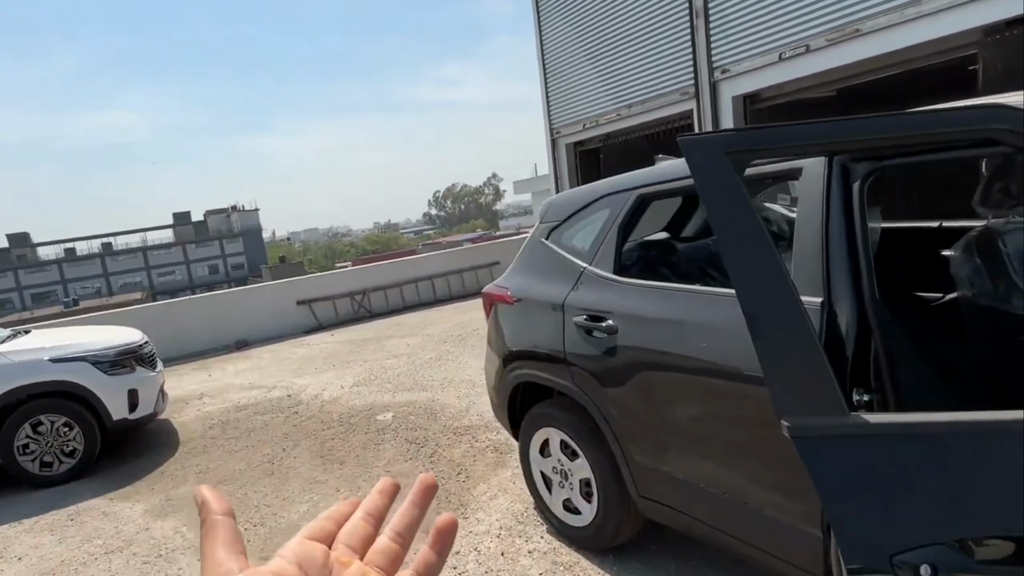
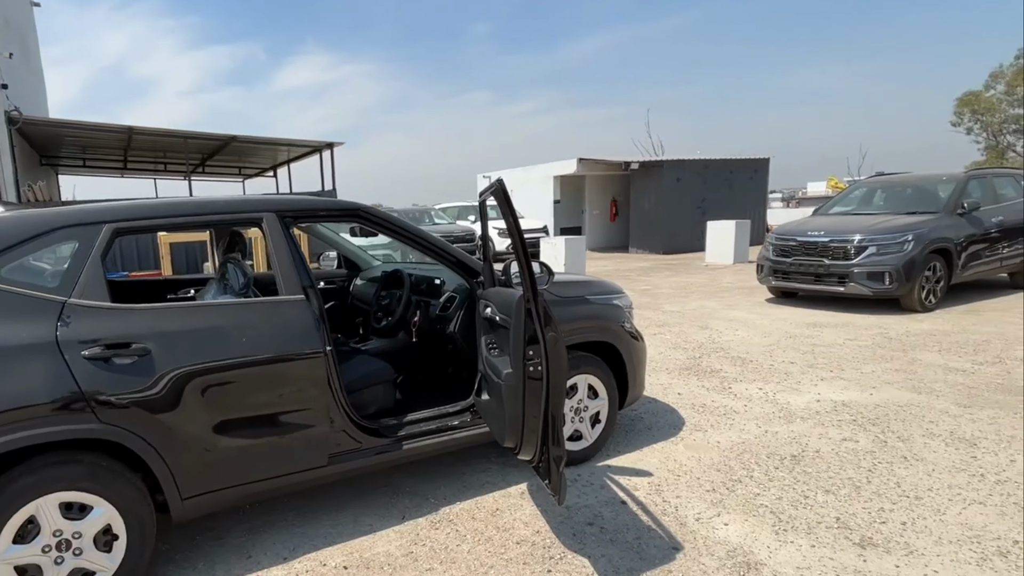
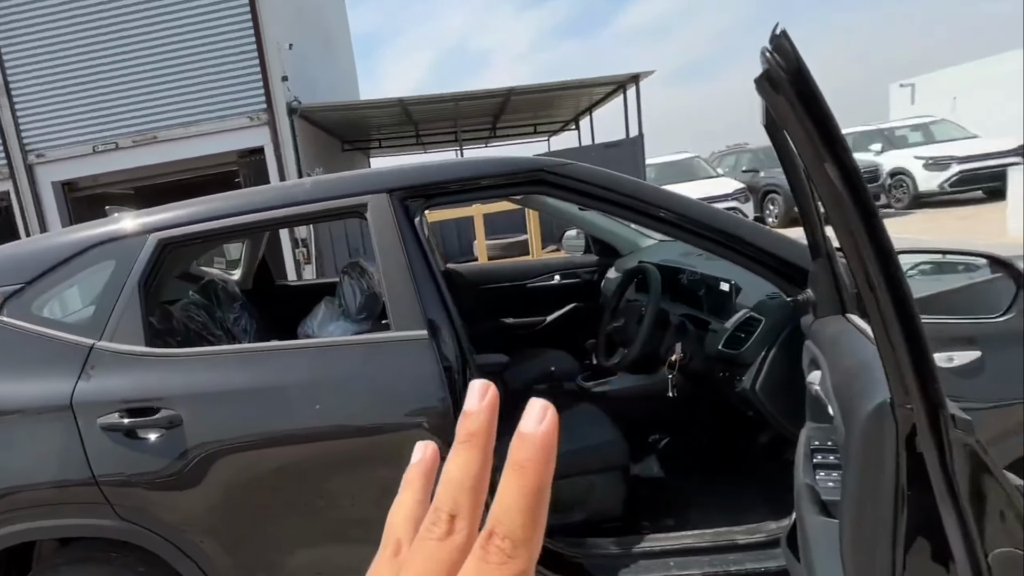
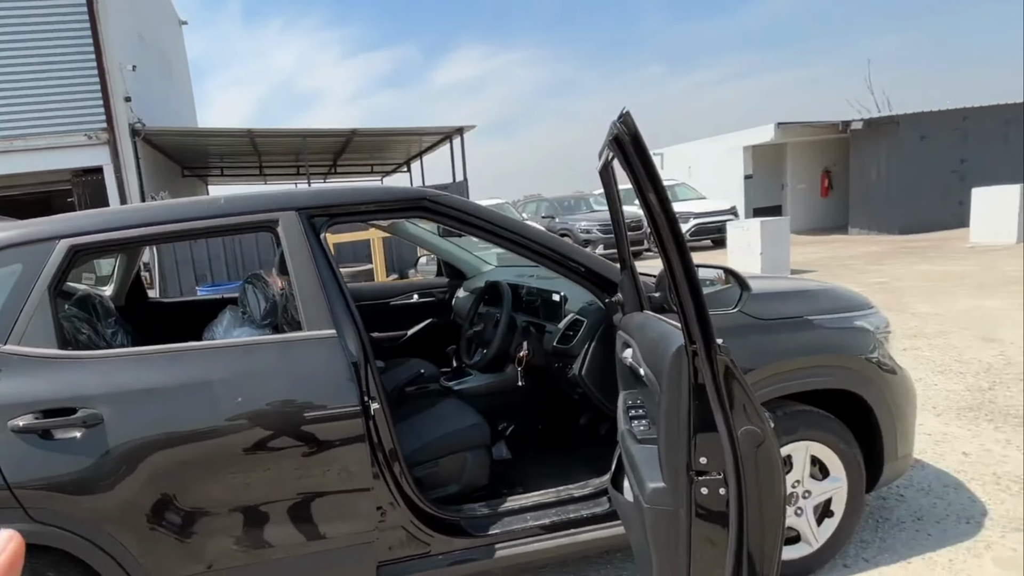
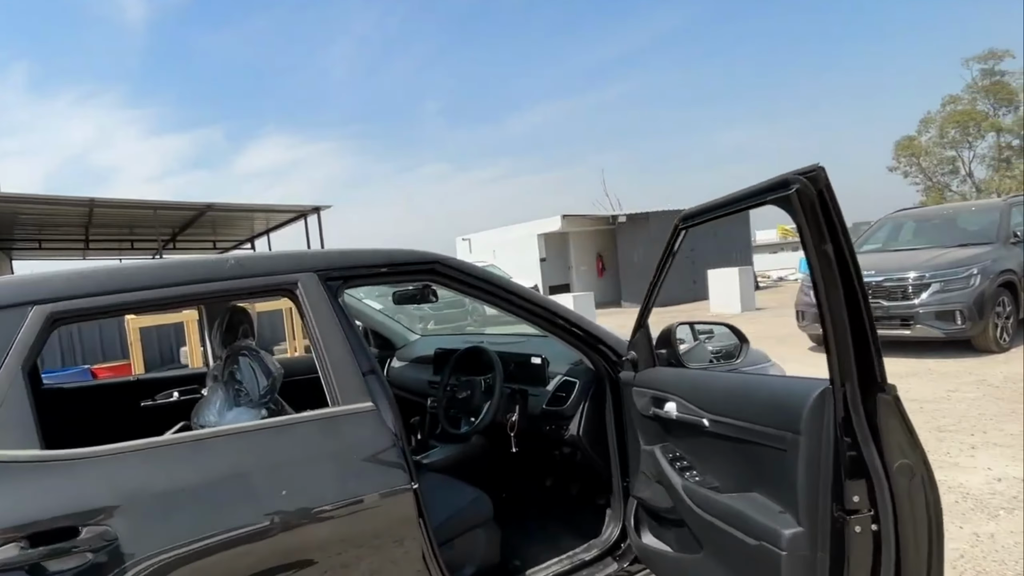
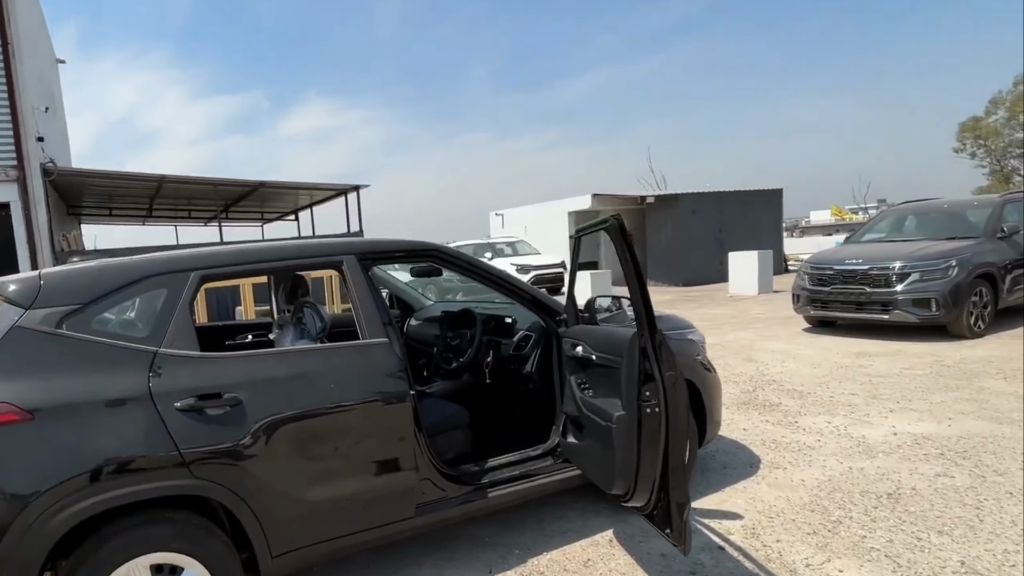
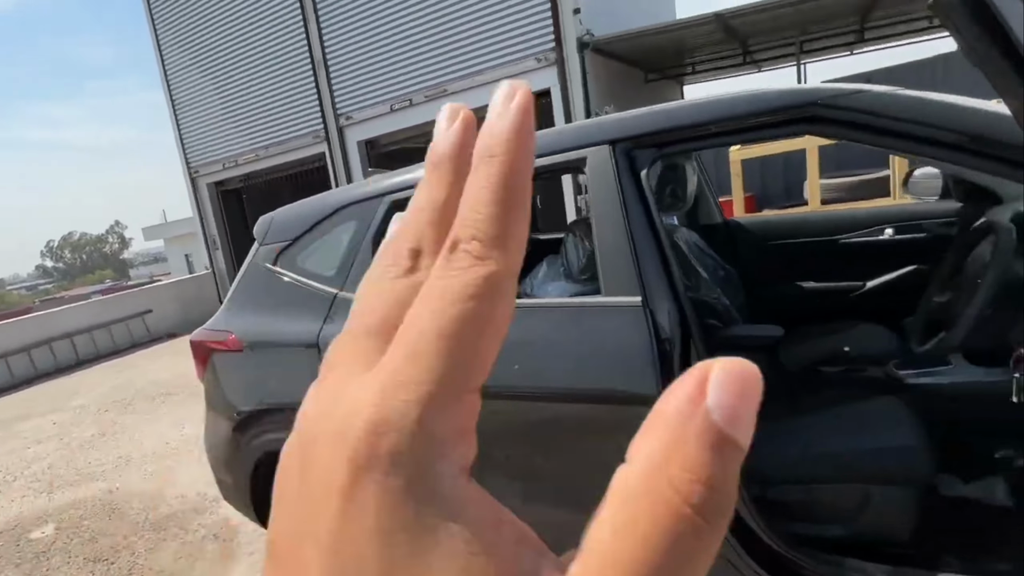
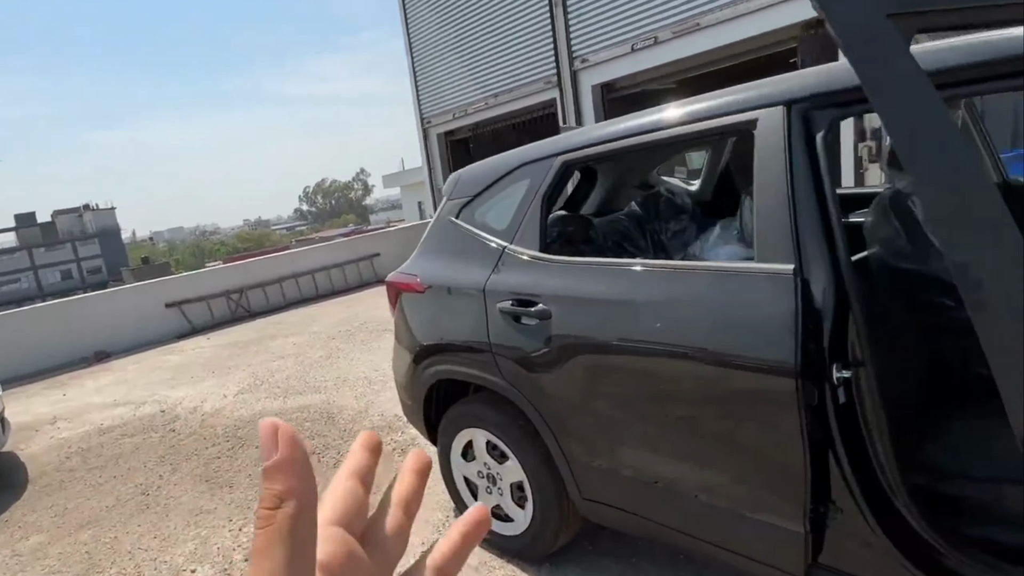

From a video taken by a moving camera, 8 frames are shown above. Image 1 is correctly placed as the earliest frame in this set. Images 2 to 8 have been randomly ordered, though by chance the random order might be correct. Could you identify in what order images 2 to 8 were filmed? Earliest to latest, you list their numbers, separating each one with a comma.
8, 7, 3, 4, 2, 6, 5
